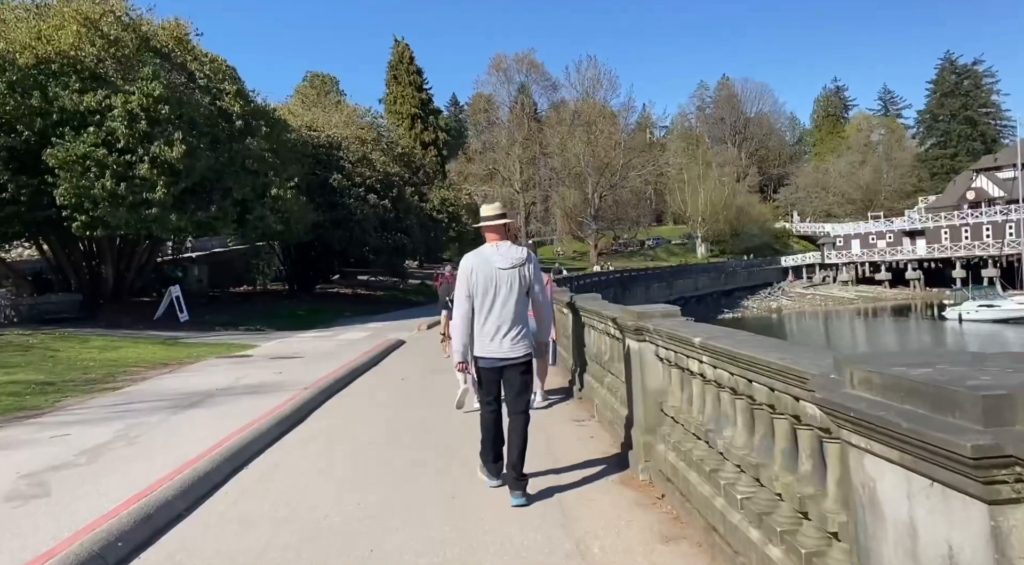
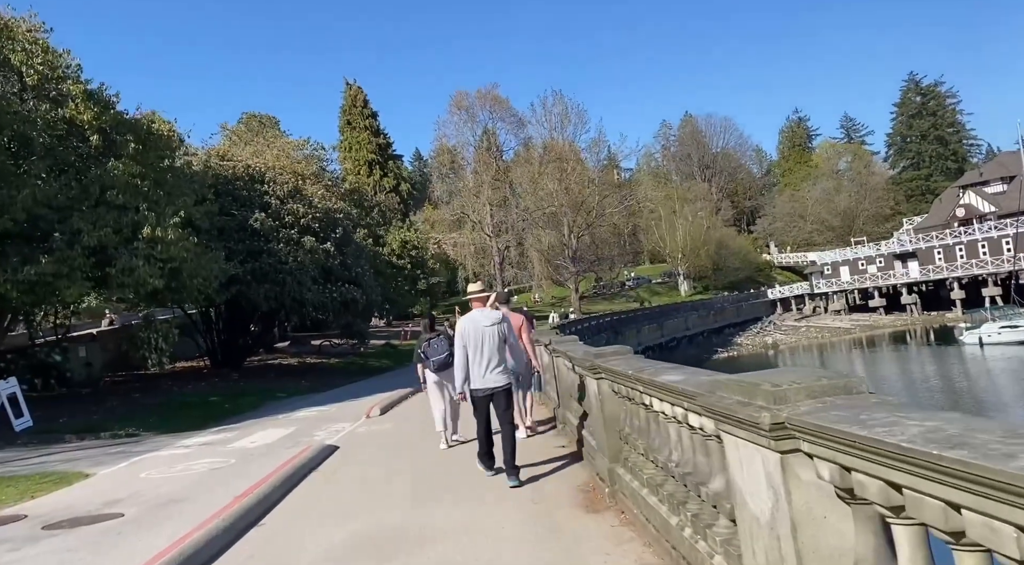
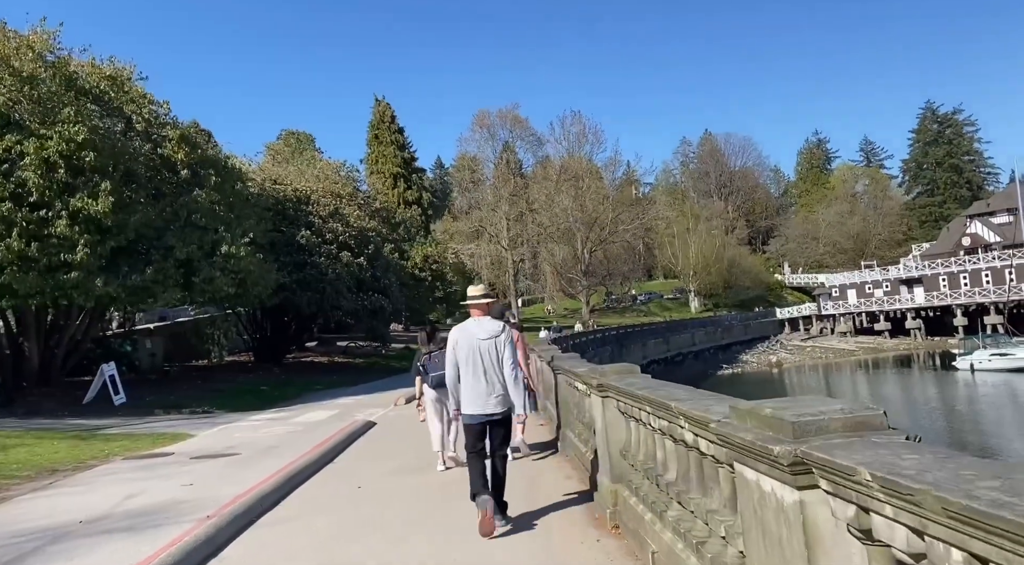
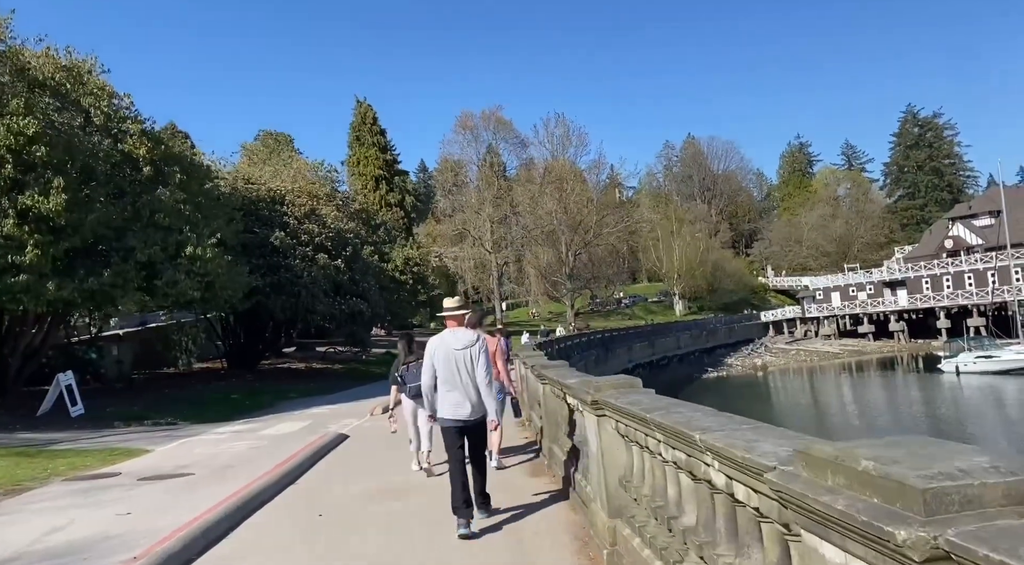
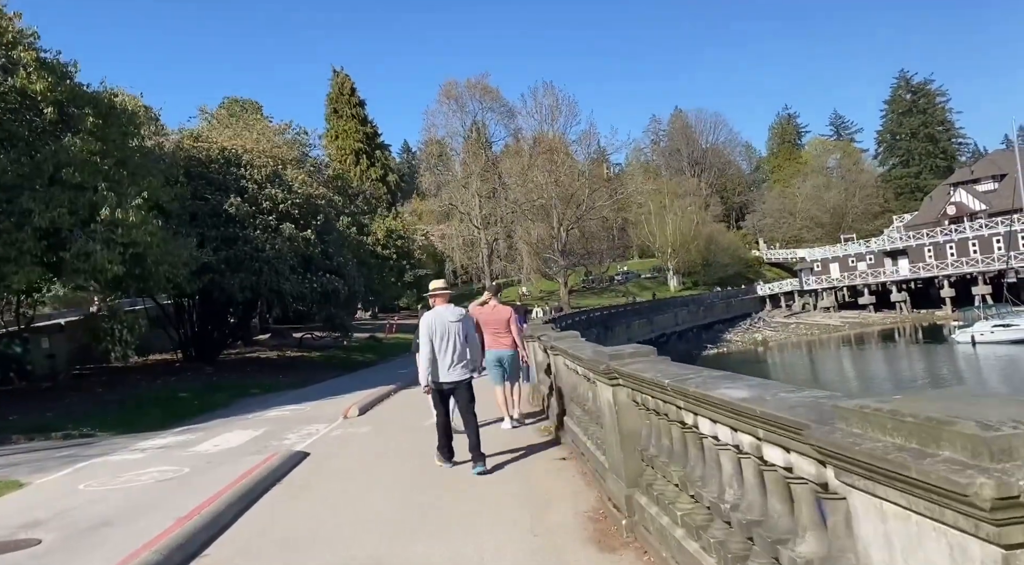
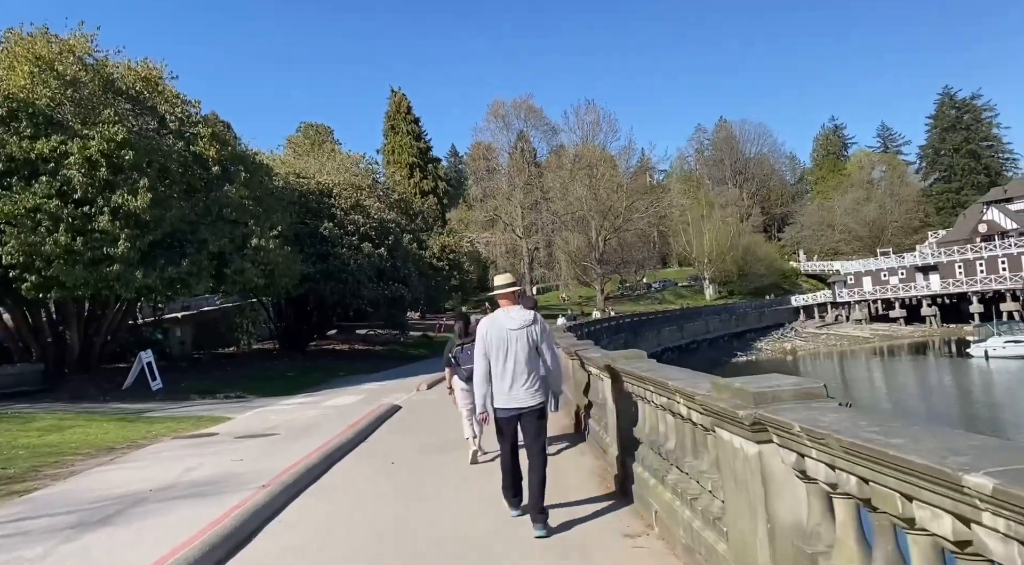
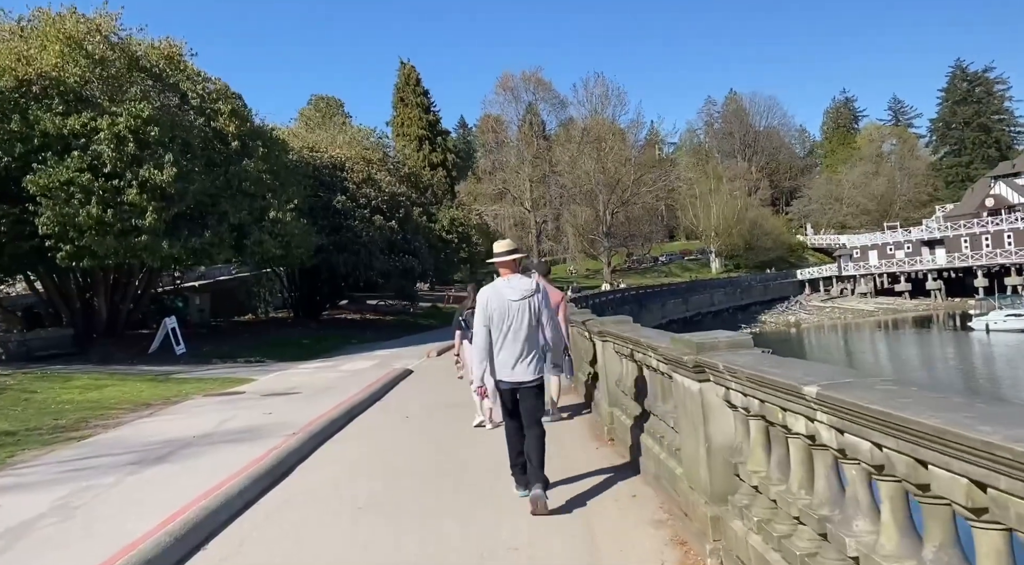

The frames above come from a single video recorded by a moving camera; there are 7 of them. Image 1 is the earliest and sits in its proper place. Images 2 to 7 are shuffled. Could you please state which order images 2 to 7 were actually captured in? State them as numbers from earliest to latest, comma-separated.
7, 6, 3, 4, 2, 5
